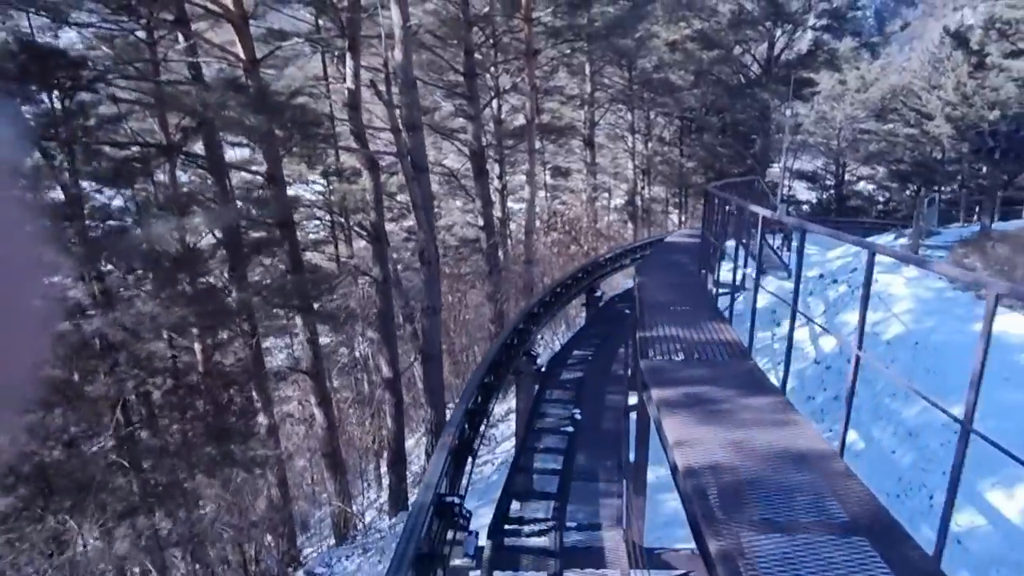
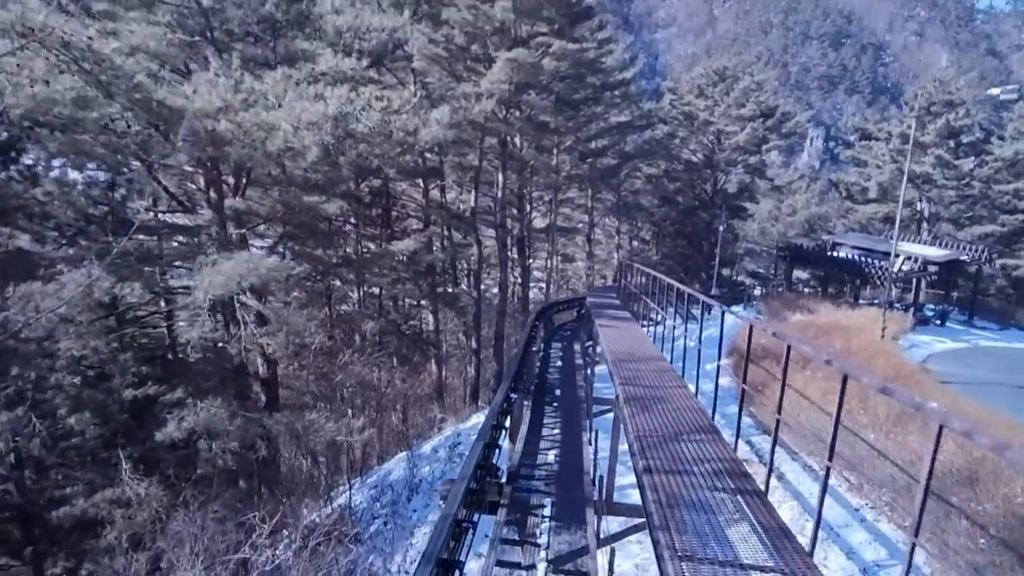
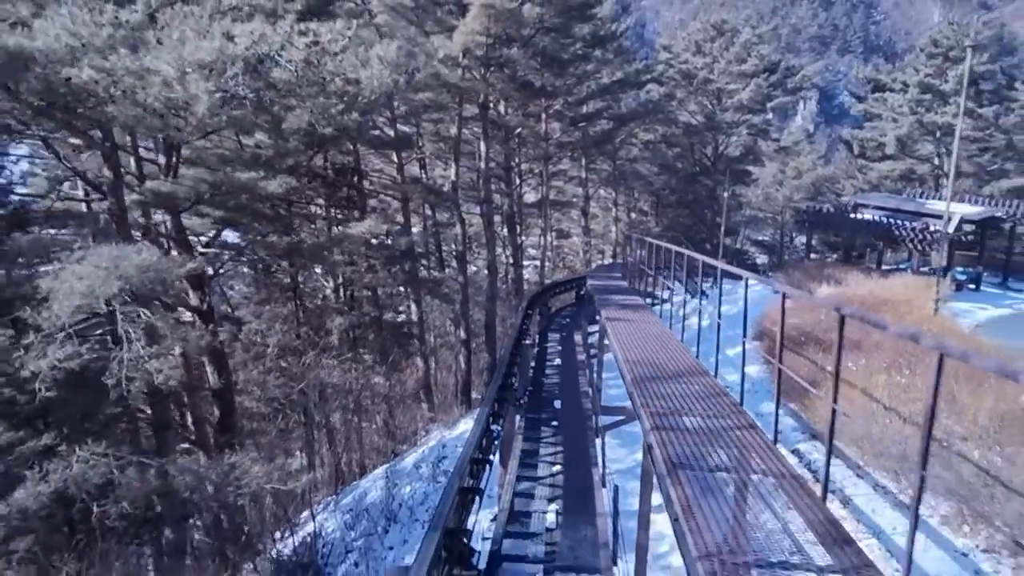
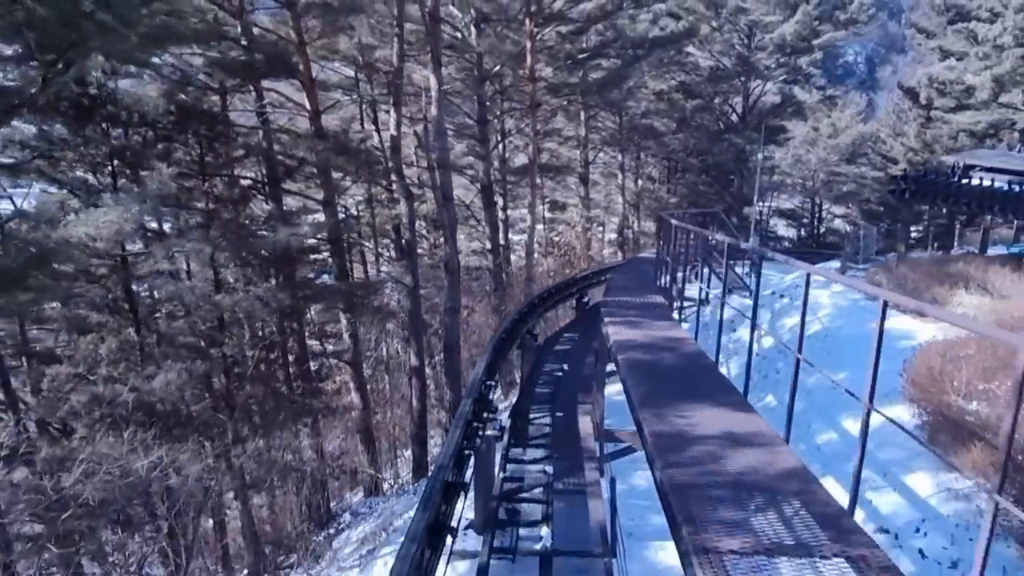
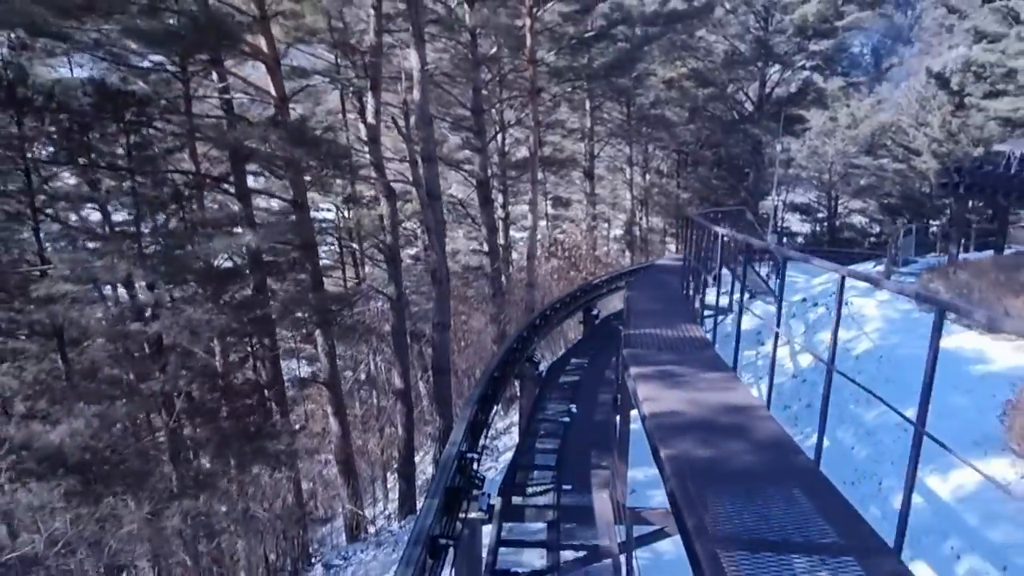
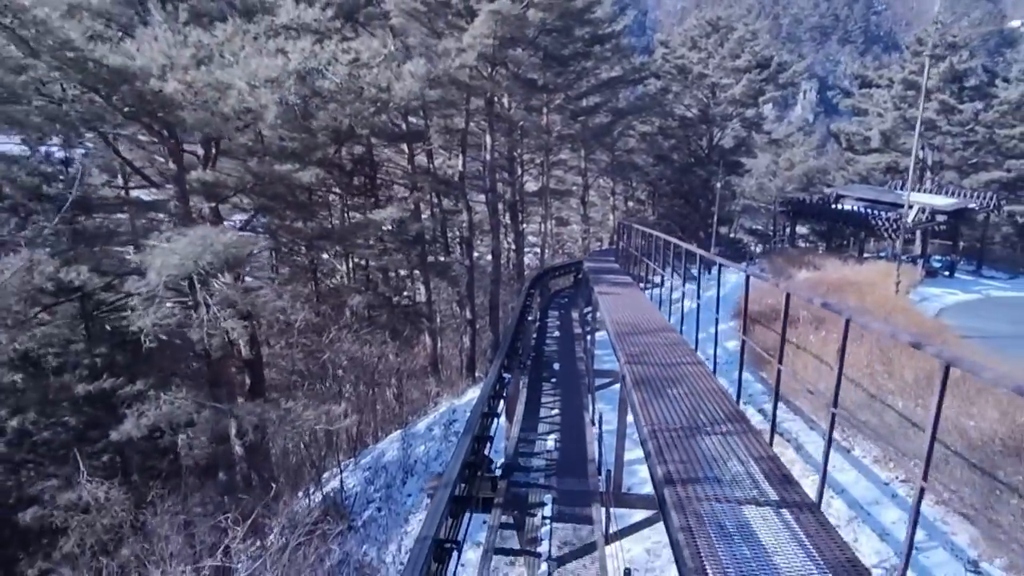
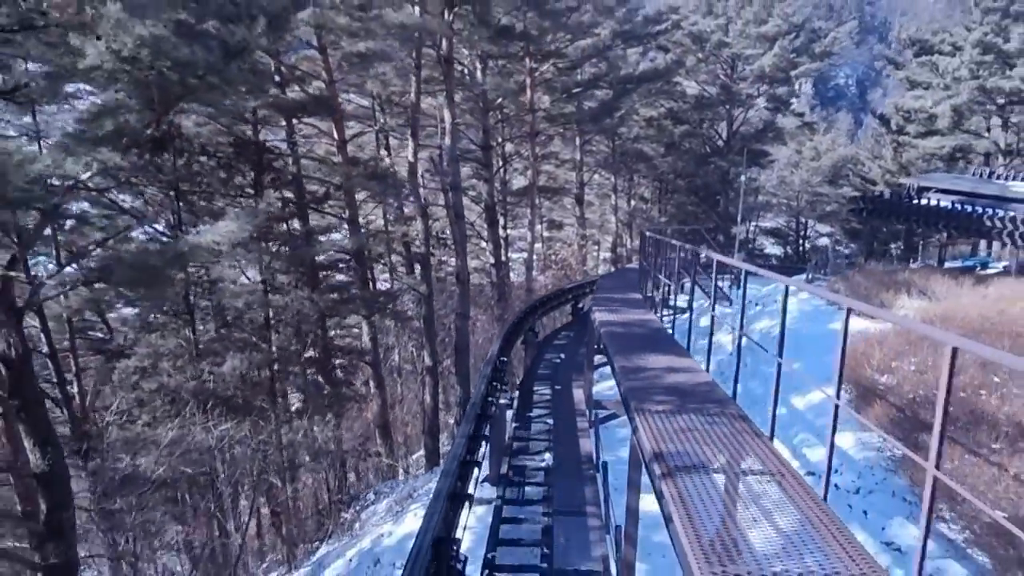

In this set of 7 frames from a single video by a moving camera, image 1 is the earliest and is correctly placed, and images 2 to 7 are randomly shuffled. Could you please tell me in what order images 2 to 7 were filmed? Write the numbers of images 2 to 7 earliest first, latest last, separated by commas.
5, 4, 7, 3, 6, 2
